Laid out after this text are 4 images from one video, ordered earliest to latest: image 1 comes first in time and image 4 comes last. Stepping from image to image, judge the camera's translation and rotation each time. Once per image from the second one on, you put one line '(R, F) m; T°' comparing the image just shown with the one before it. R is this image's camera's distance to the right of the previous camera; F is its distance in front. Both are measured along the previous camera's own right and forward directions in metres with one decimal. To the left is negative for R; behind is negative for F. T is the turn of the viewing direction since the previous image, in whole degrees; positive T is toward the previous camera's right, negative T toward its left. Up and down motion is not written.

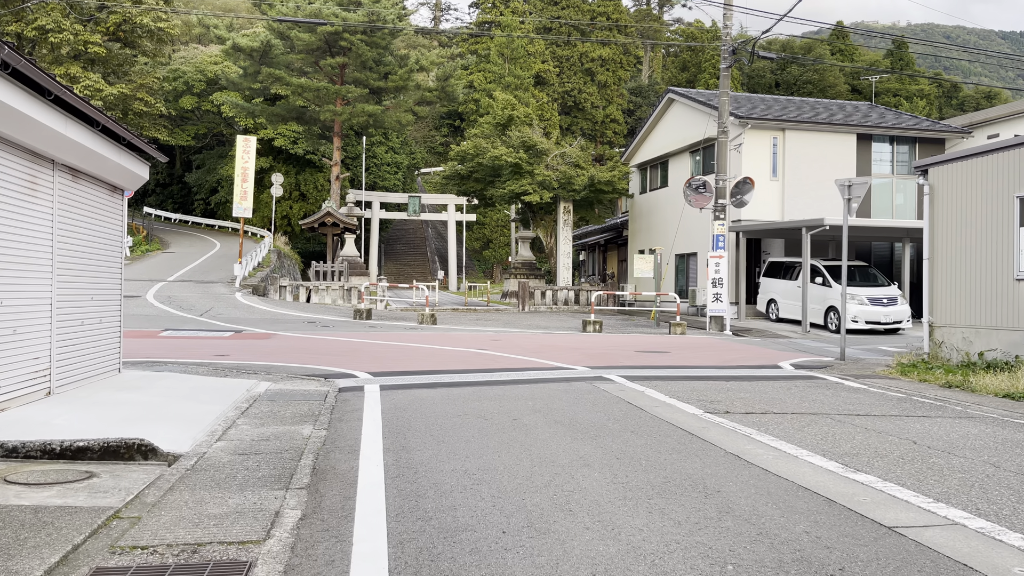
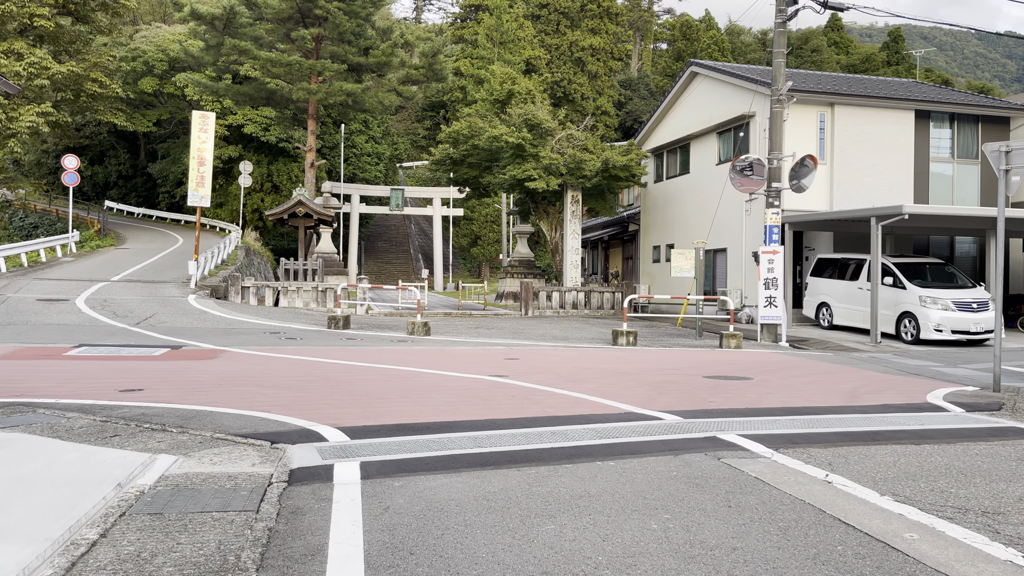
(-0.6, +3.5) m; +1°
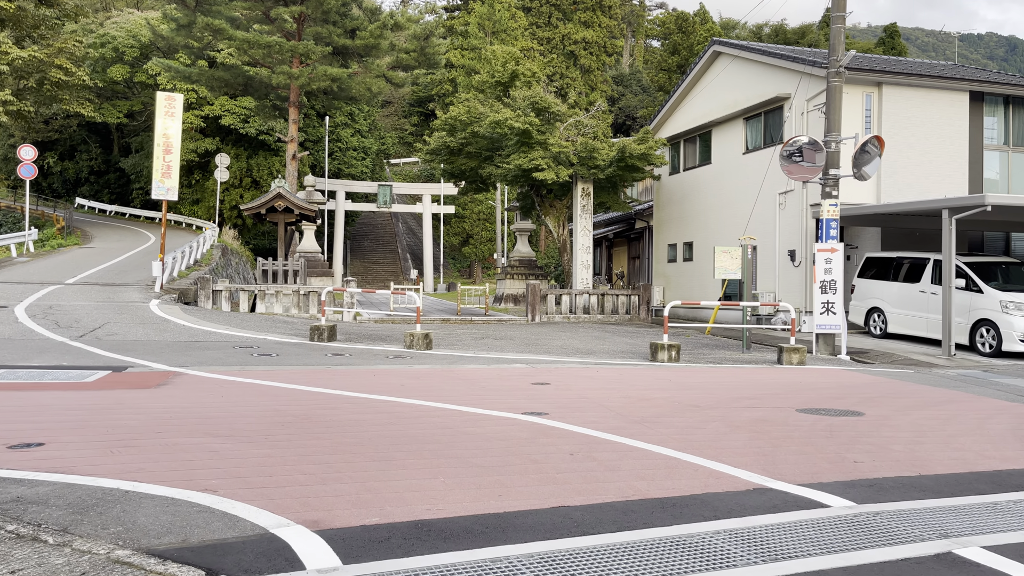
(-0.5, +2.4) m; +1°
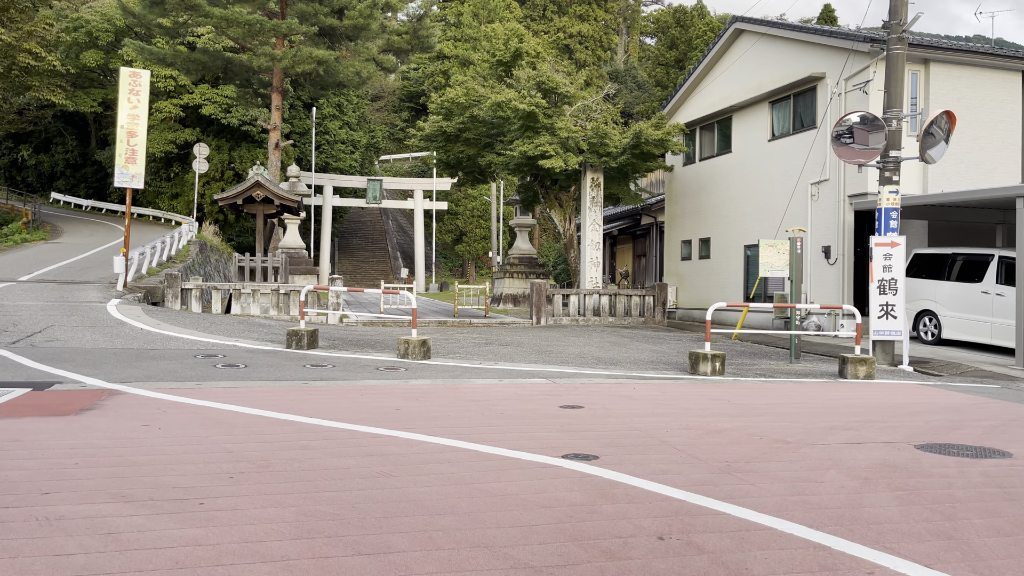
(-0.3, +1.9) m; +1°
